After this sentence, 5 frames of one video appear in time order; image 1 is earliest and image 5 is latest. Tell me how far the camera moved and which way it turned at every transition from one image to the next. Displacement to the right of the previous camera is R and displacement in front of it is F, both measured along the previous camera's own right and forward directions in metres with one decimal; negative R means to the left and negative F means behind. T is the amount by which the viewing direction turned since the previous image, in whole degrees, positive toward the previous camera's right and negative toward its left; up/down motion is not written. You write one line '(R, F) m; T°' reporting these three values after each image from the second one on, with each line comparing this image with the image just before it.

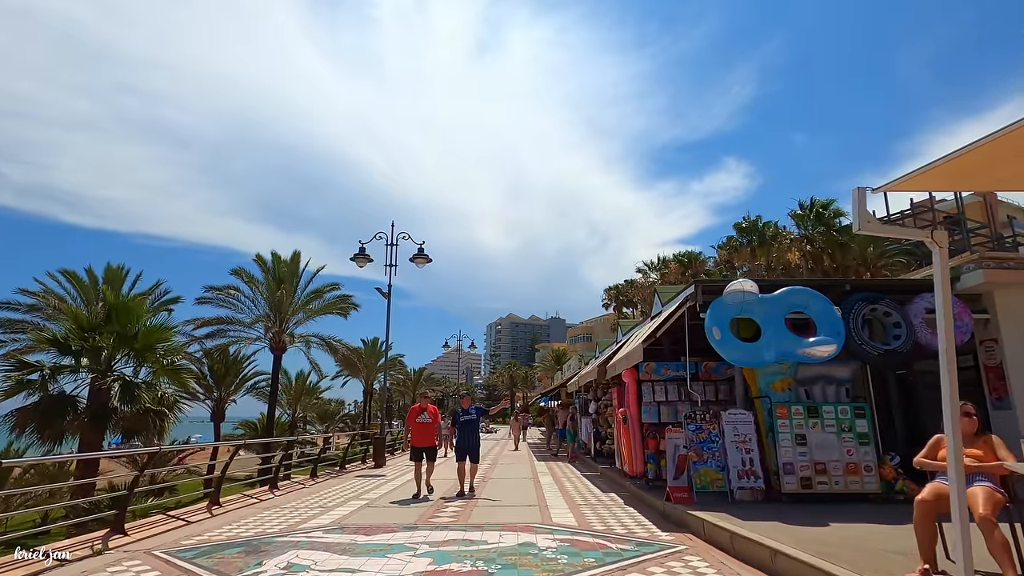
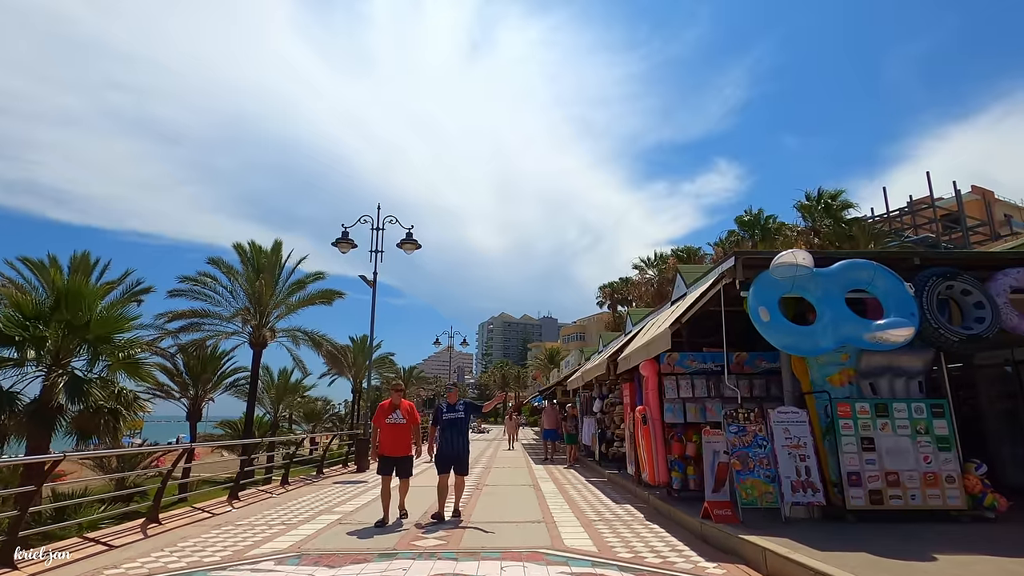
(-0.1, +1.4) m; +1°
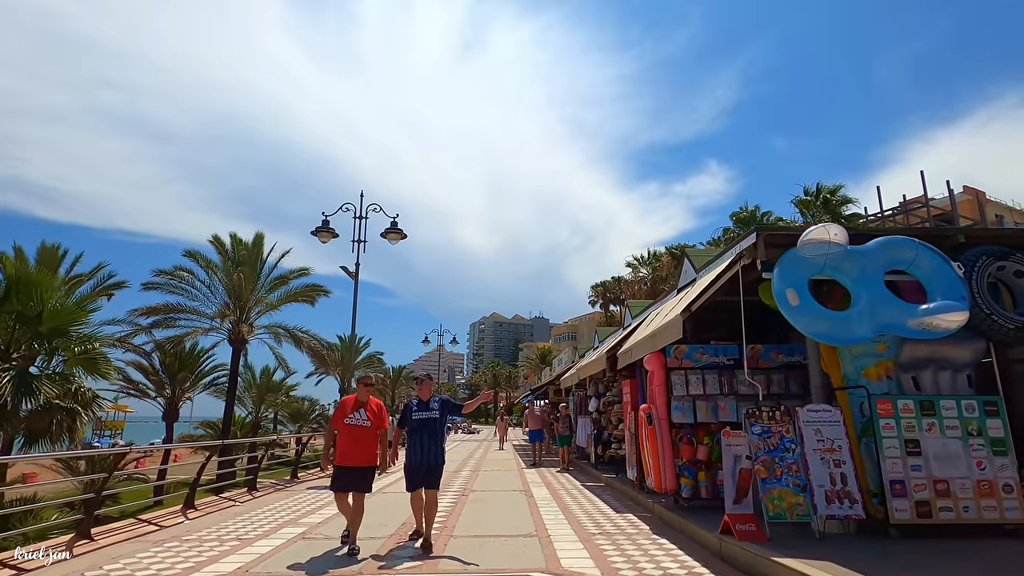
(0.0, +0.9) m; +1°
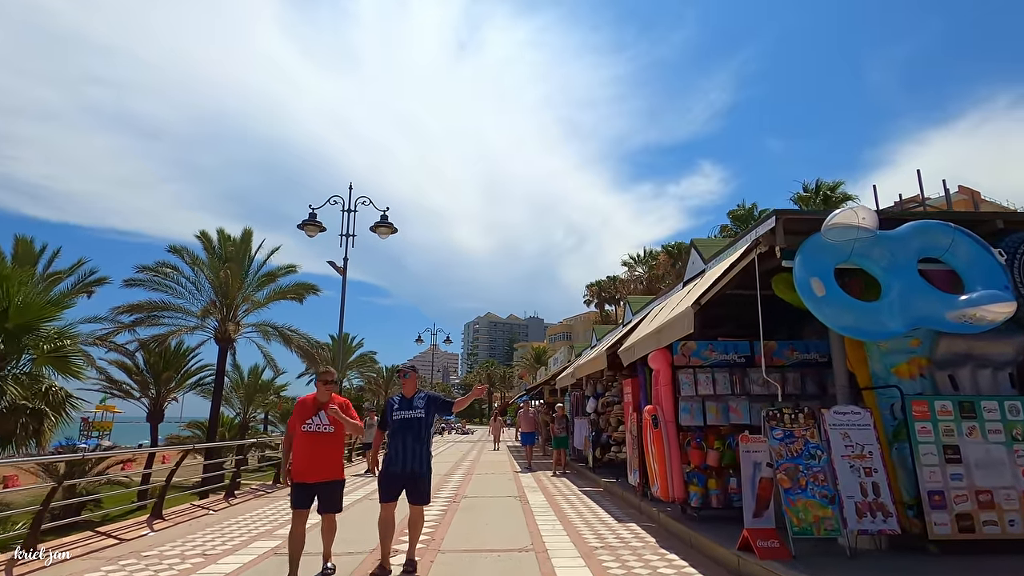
(0.0, +0.6) m; +1°
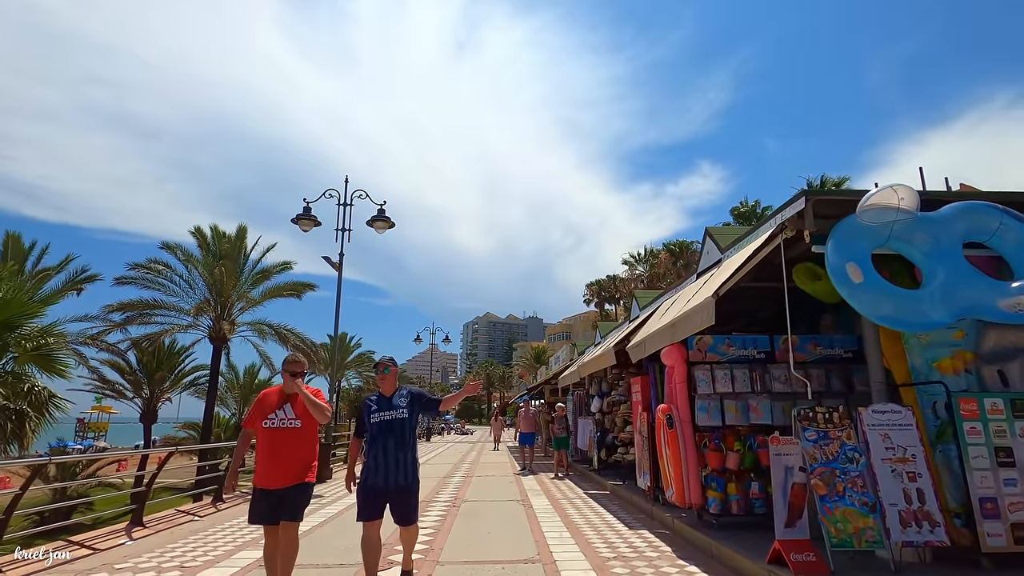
(-0.1, +0.5) m; 0°
